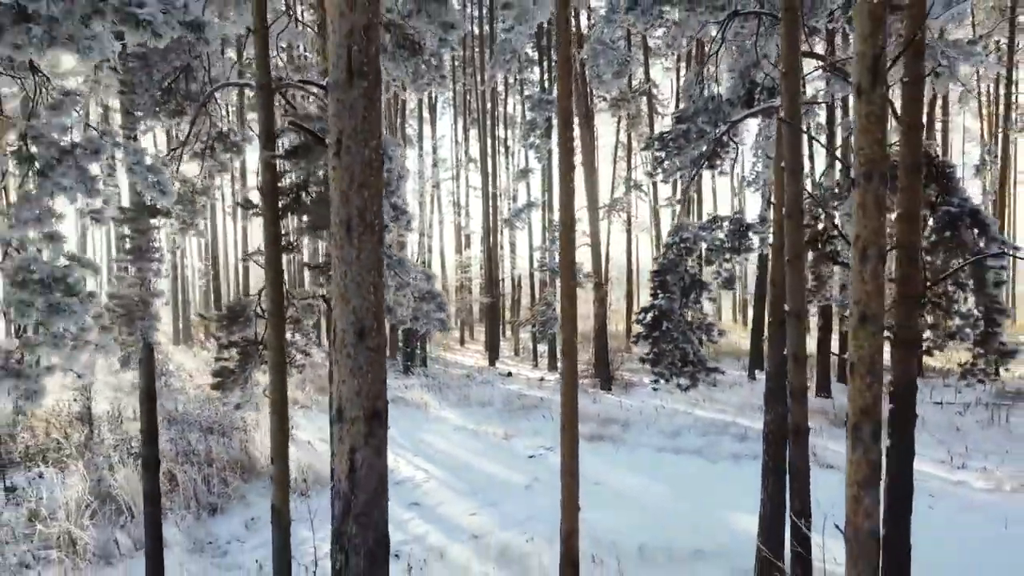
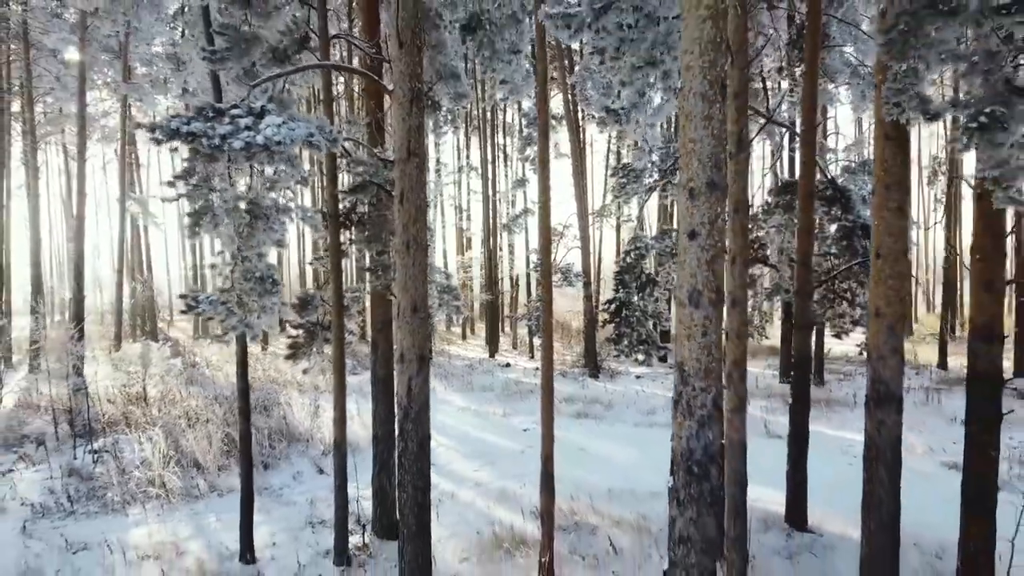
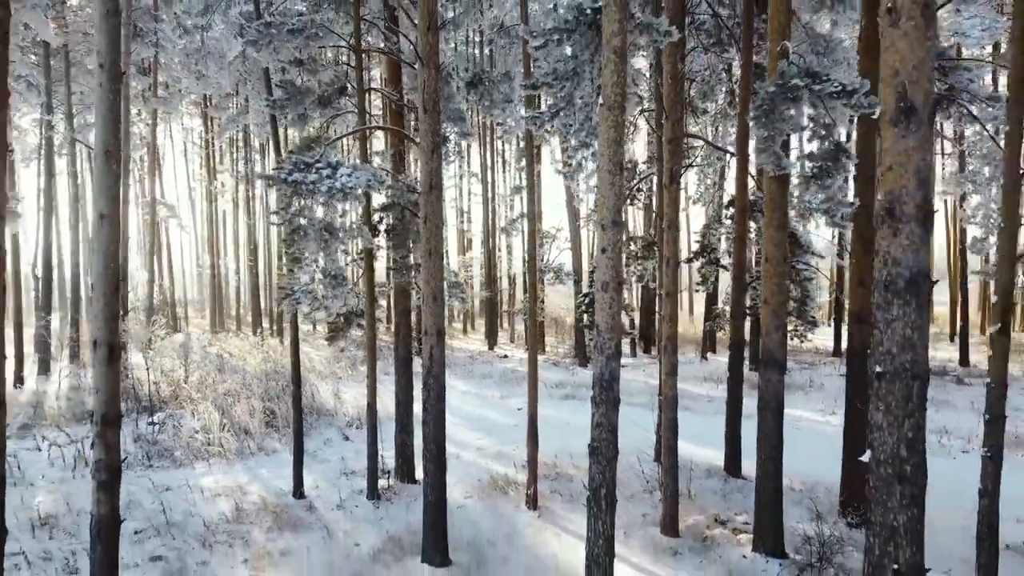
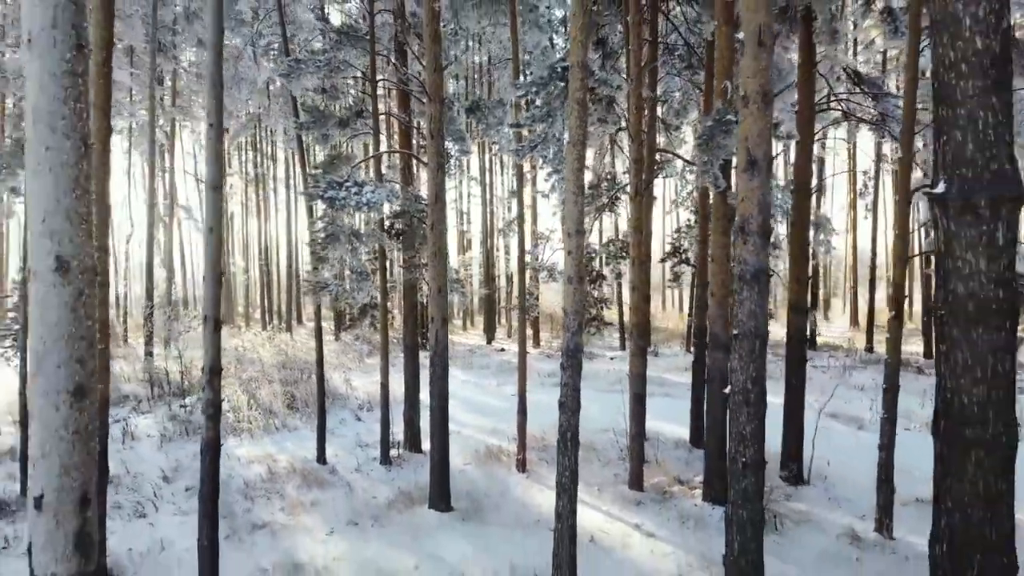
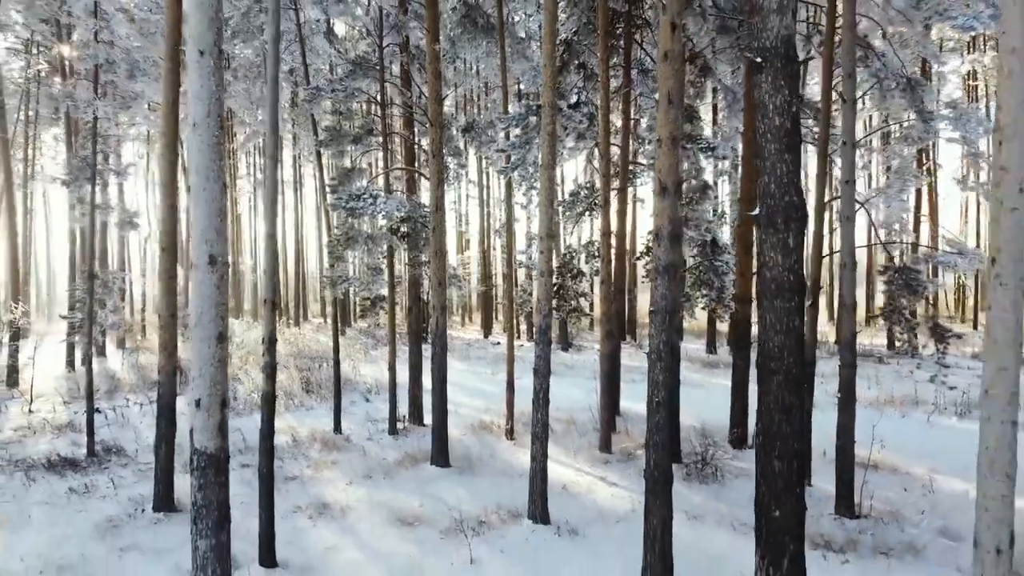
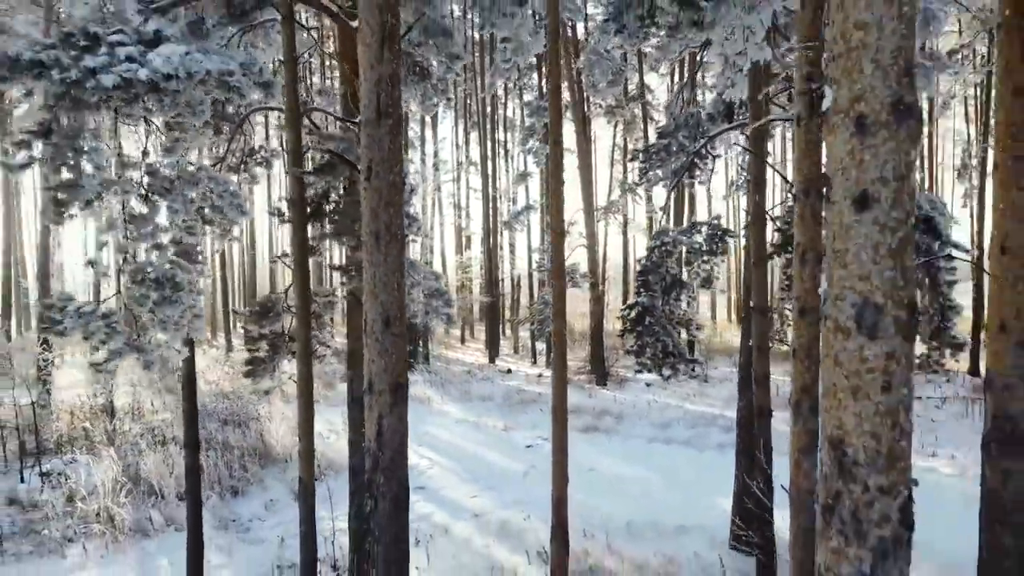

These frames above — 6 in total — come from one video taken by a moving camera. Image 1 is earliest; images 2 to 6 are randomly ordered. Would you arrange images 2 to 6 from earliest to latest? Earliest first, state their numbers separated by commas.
6, 2, 3, 4, 5
